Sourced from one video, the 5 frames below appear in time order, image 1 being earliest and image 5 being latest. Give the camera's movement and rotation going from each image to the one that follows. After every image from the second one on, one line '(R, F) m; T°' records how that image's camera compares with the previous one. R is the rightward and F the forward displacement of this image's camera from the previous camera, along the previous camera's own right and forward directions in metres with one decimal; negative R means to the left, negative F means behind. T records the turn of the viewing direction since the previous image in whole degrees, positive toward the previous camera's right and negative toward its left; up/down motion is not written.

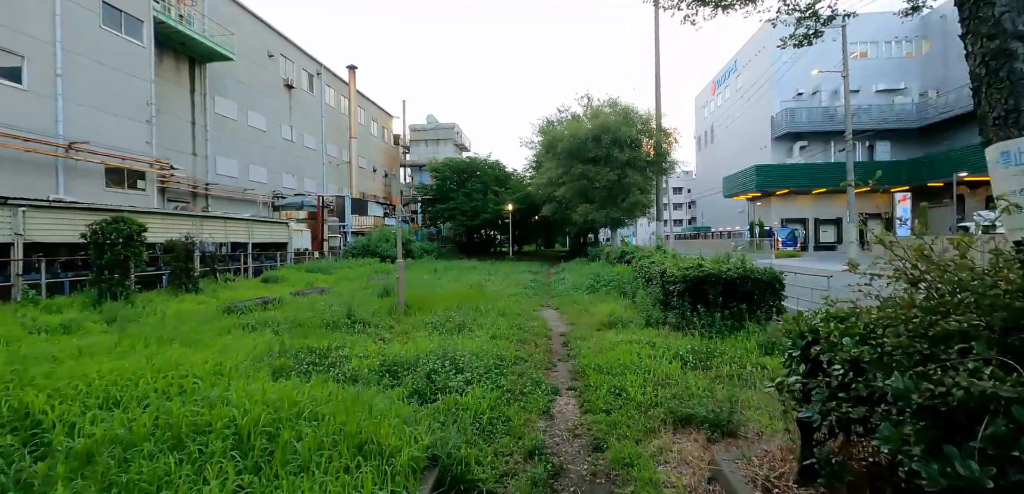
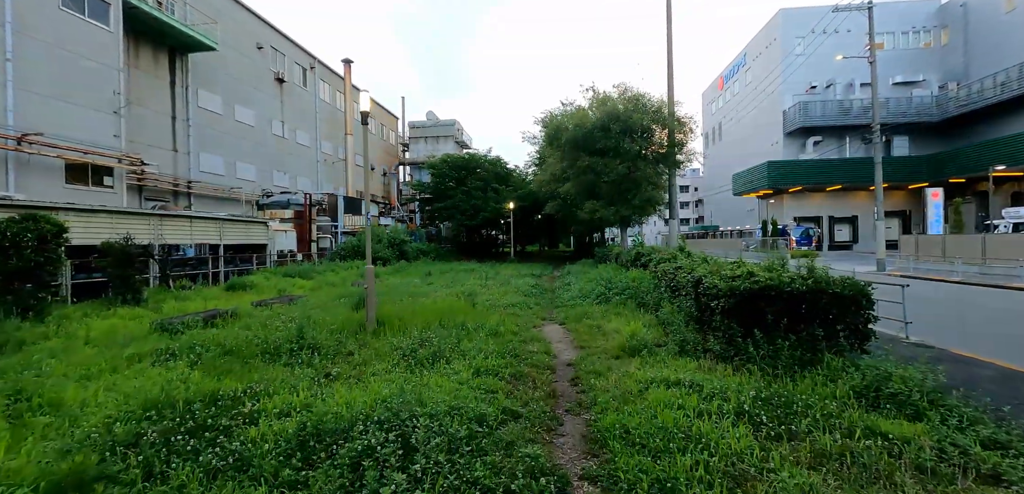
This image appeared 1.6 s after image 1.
(+0.1, +1.7) m; 0°
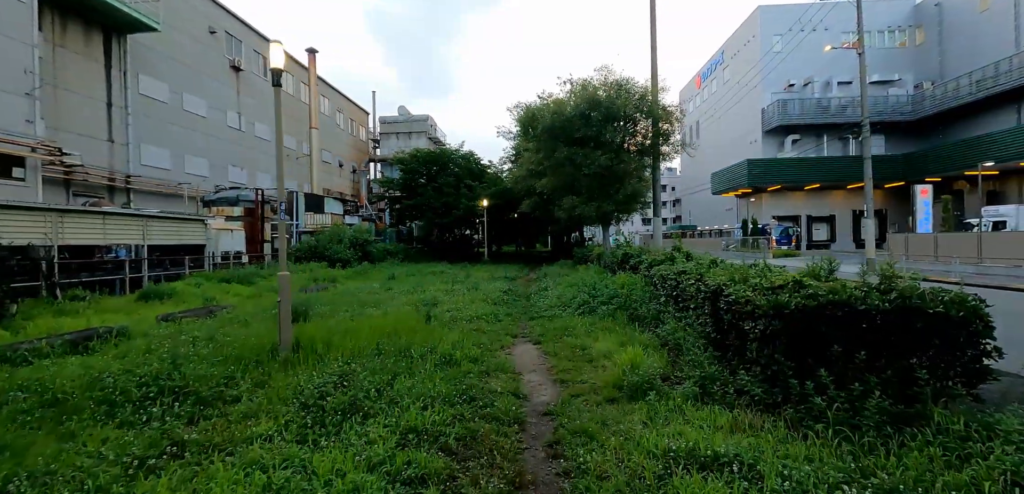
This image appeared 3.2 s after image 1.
(+0.2, +1.7) m; +3°
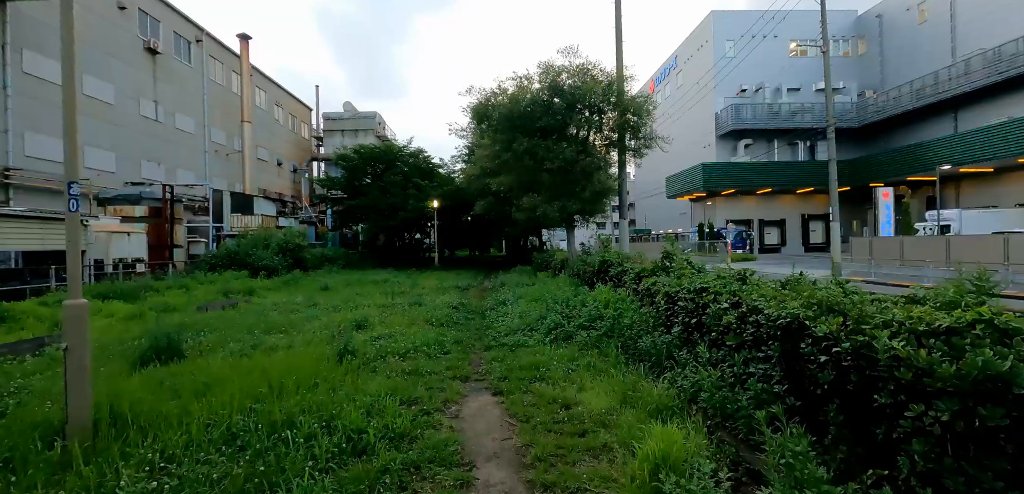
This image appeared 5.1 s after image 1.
(+0.1, +2.0) m; +6°
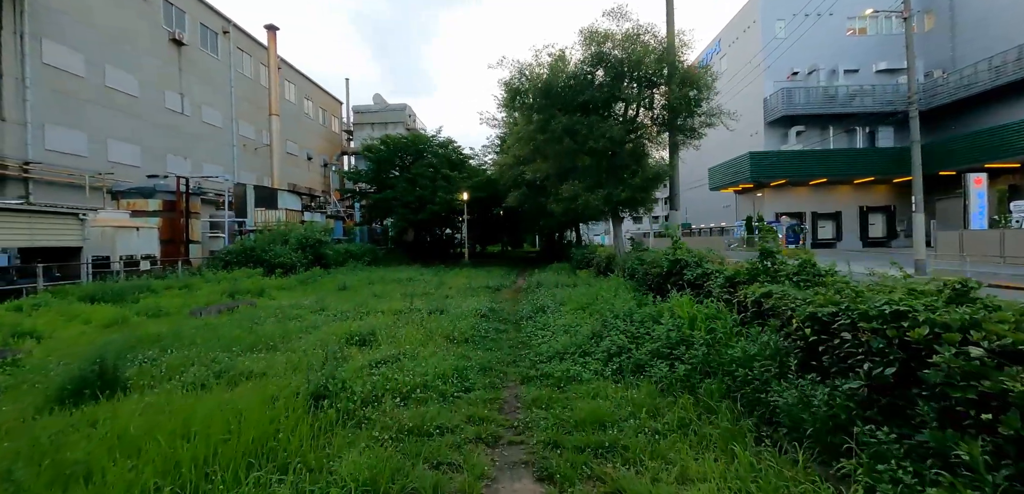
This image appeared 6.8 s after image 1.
(-0.2, +1.7) m; -4°
